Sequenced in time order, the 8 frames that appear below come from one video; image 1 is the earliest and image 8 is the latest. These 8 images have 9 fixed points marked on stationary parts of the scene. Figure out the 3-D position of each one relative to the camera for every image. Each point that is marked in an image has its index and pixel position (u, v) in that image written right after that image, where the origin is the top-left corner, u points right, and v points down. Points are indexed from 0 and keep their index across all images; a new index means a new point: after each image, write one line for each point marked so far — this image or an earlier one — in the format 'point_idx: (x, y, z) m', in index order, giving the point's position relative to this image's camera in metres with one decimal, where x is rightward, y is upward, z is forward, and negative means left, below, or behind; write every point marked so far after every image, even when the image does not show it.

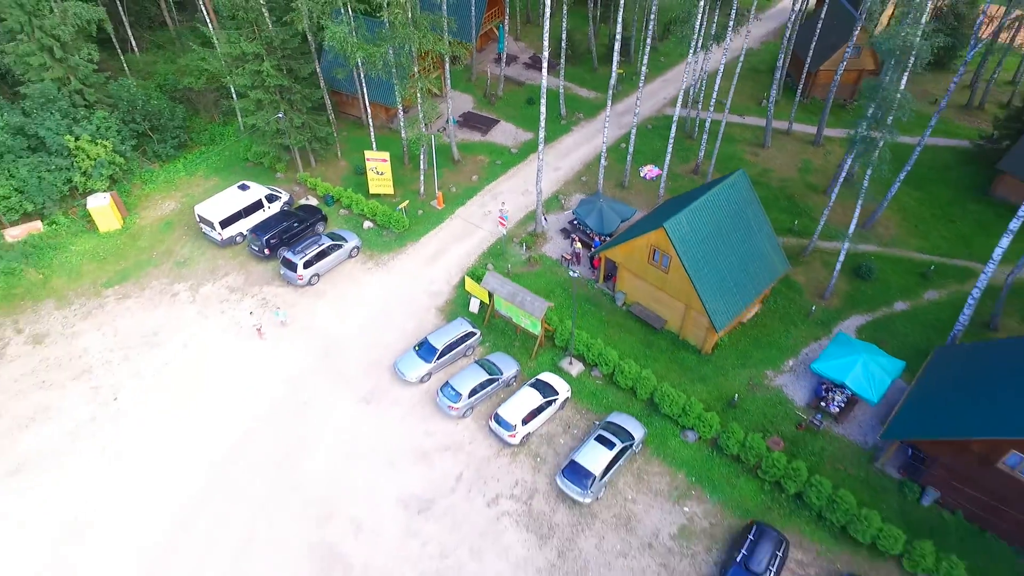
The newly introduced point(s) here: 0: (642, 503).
0: (+3.2, -5.4, +15.6) m
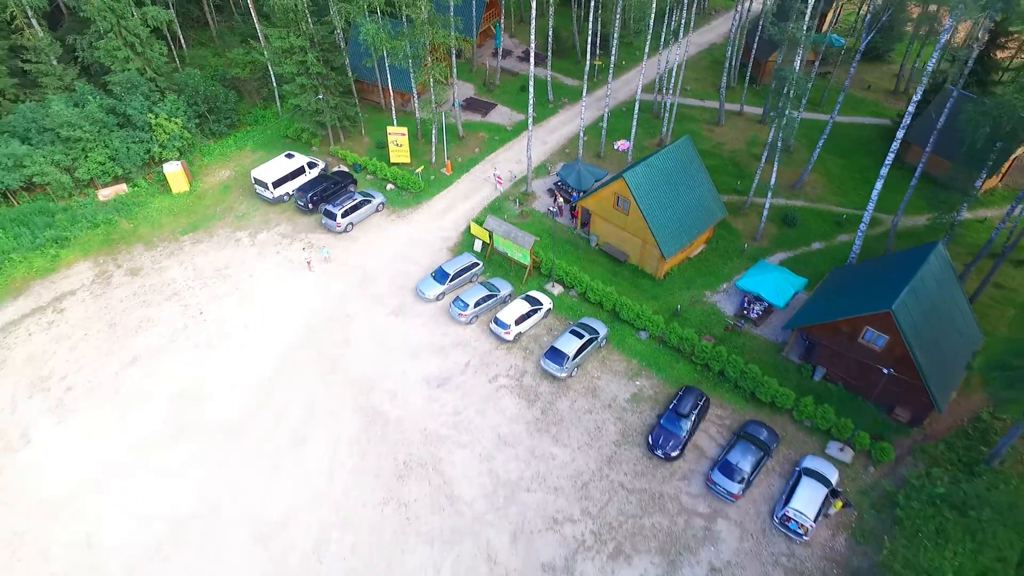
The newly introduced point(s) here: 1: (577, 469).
0: (+3.1, -3.1, +20.9) m
1: (+1.9, -5.3, +18.5) m
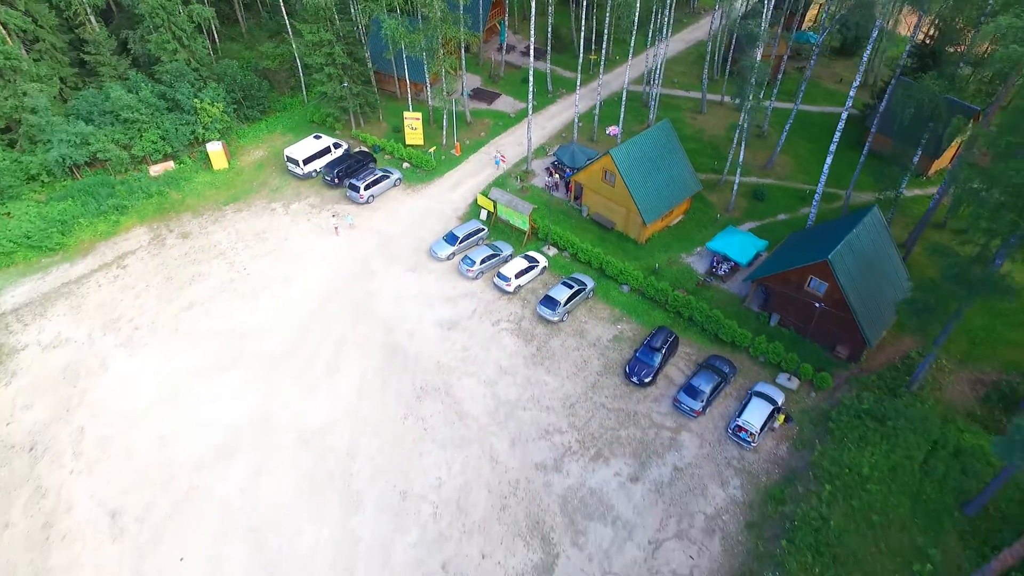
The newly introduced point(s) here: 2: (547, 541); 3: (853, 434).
0: (+3.1, -1.5, +24.6) m
1: (+1.9, -3.7, +22.2) m
2: (+1.1, -7.4, +18.3) m
3: (+10.7, -4.6, +20.0) m
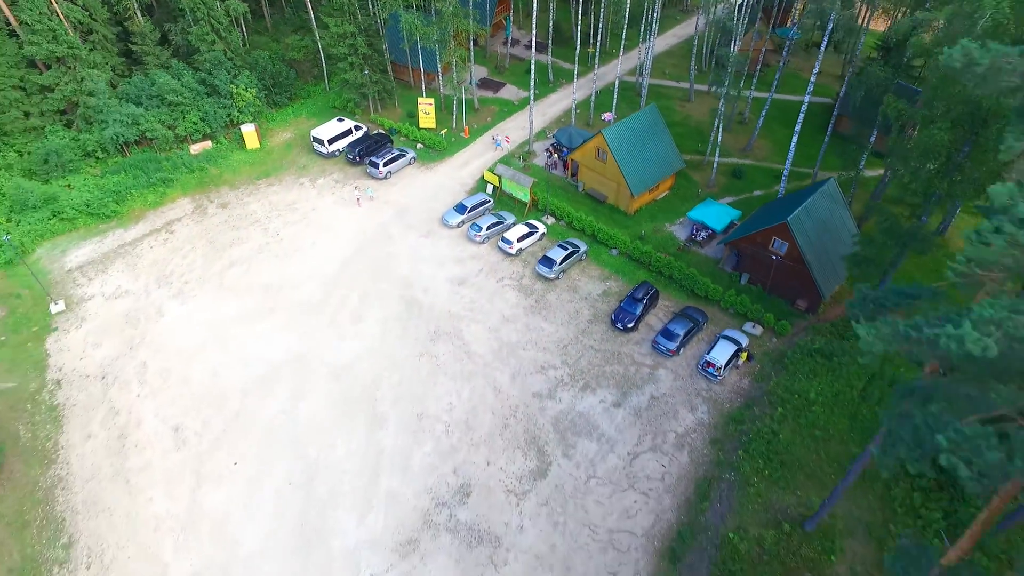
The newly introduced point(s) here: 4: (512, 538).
0: (+3.2, +0.2, +28.0) m
1: (+1.9, -2.0, +25.6) m
2: (+1.1, -5.7, +21.8) m
3: (+10.8, -3.0, +23.4) m
4: (0.0, -7.7, +19.6) m
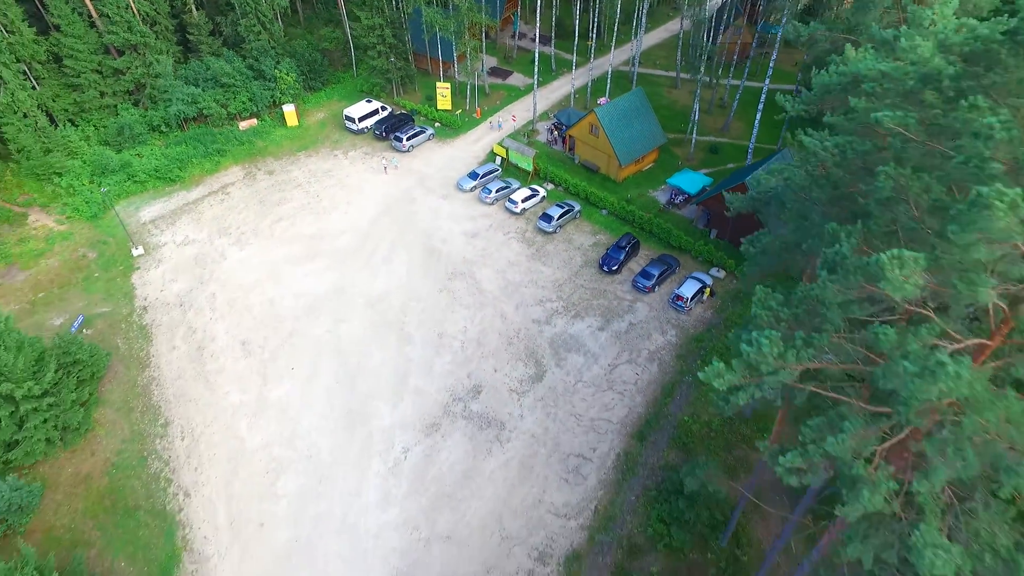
0: (+3.4, +2.7, +33.2) m
1: (+2.1, +0.5, +30.8) m
2: (+1.2, -3.2, +26.9) m
3: (+10.9, -0.6, +28.4) m
4: (+0.1, -5.3, +24.8) m
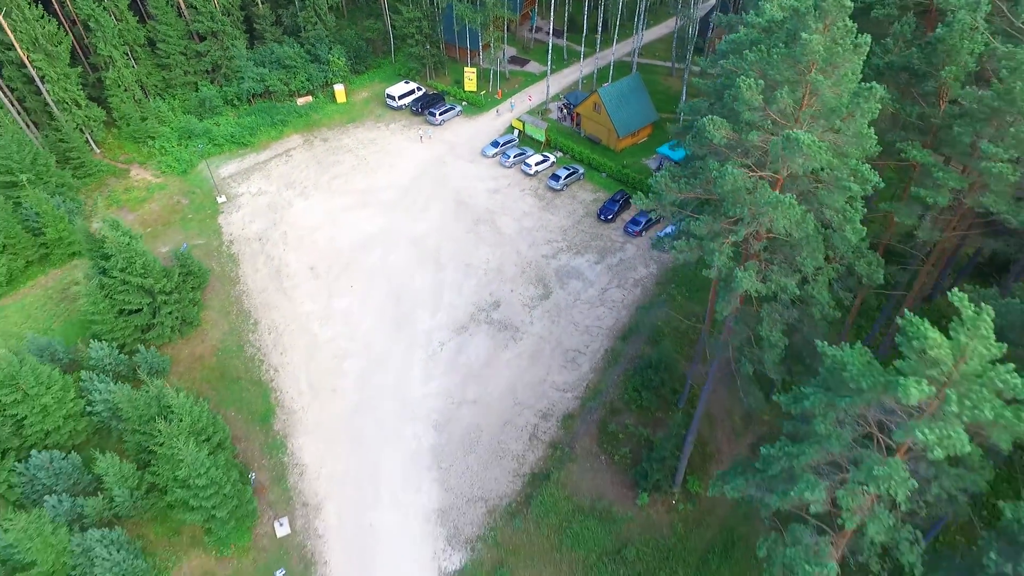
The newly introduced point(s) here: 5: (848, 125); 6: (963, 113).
0: (+4.3, +6.0, +40.1) m
1: (+3.0, +3.8, +37.7) m
2: (+1.9, +0.1, +33.9) m
3: (+11.7, +2.5, +35.2) m
4: (+0.7, -2.0, +31.8) m
5: (+6.7, +3.5, +13.0) m
6: (+10.7, +4.1, +14.9) m
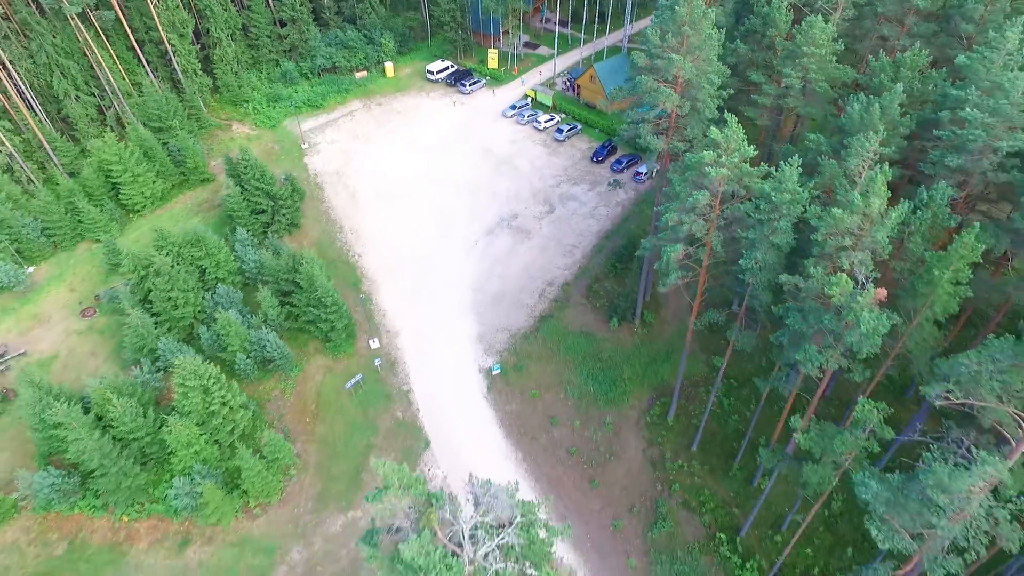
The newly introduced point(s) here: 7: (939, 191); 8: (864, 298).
0: (+5.5, +11.9, +52.3) m
1: (+4.1, +9.7, +49.9) m
2: (+2.9, +6.0, +46.1) m
3: (+12.8, +8.4, +47.3) m
4: (+1.7, +4.0, +44.0) m
5: (+7.6, +9.3, +25.1) m
6: (+11.5, +10.0, +27.1) m
7: (+12.6, +2.8, +18.5) m
8: (+9.7, -0.3, +17.4) m
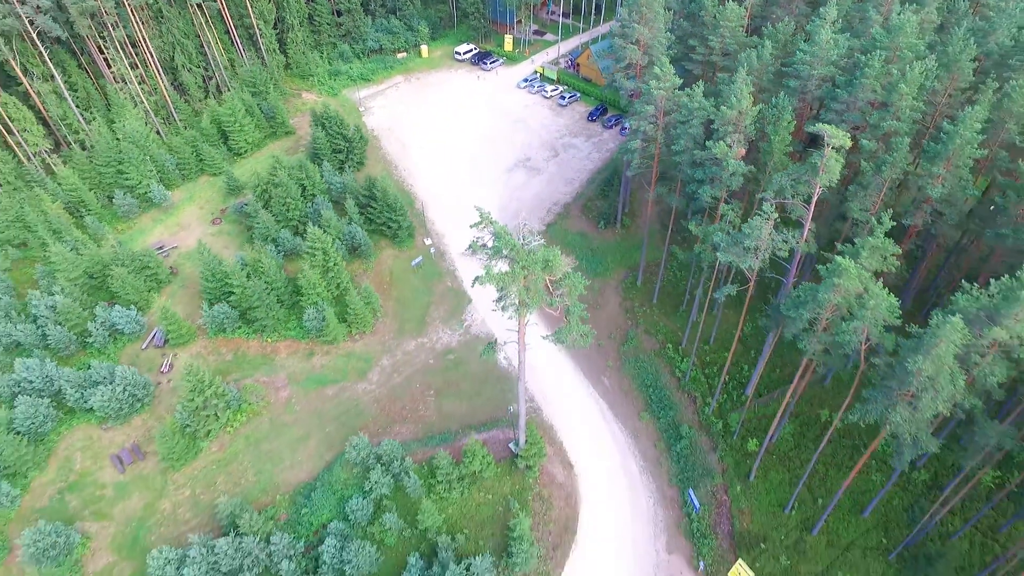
0: (+6.8, +18.8, +66.2) m
1: (+5.4, +16.6, +63.9) m
2: (+4.2, +12.9, +60.1) m
3: (+14.1, +15.3, +61.2) m
4: (+3.0, +10.9, +58.0) m
5: (+8.8, +16.2, +39.0) m
6: (+12.8, +16.8, +40.9) m
7: (+13.8, +9.7, +32.4) m
8: (+10.9, +6.6, +31.3) m
